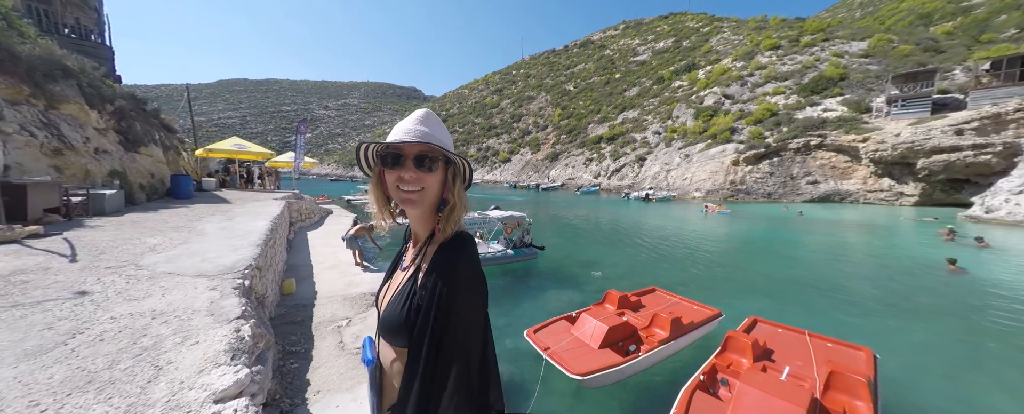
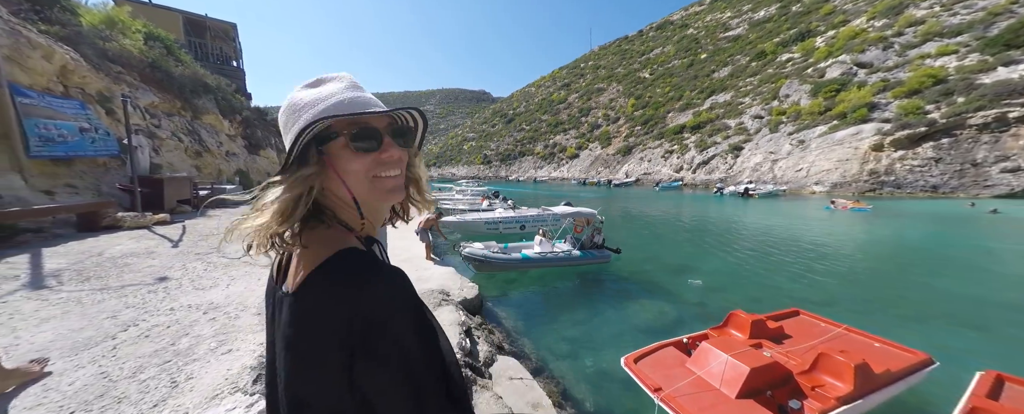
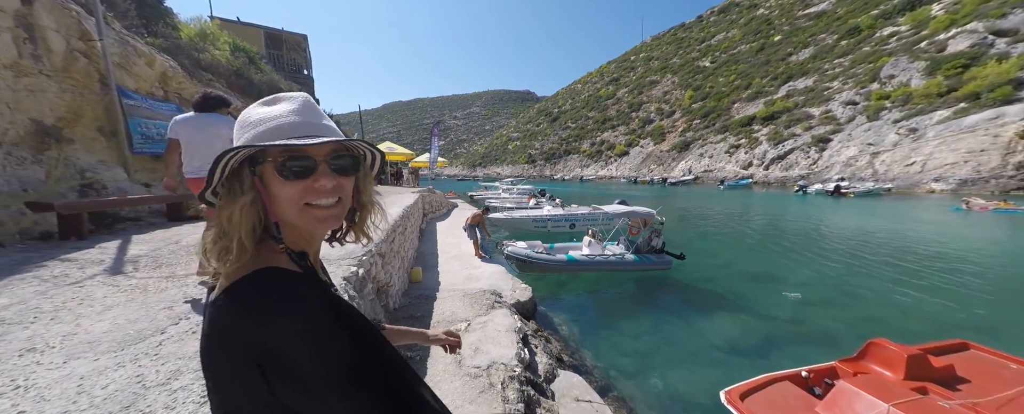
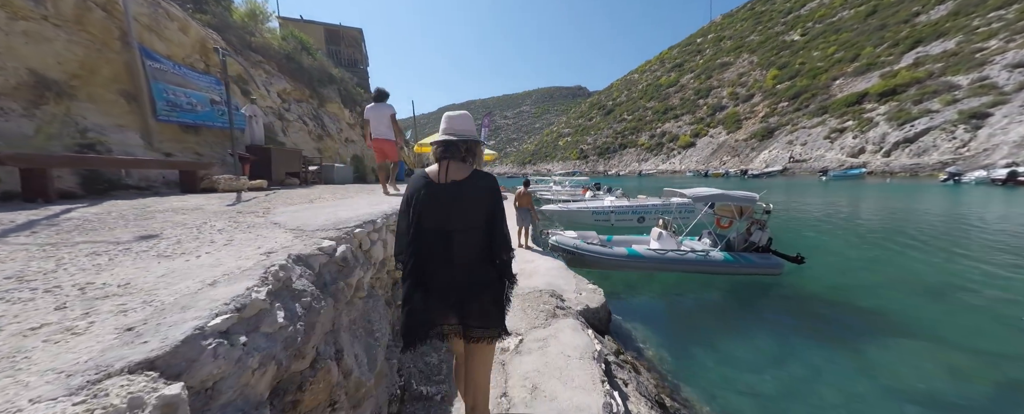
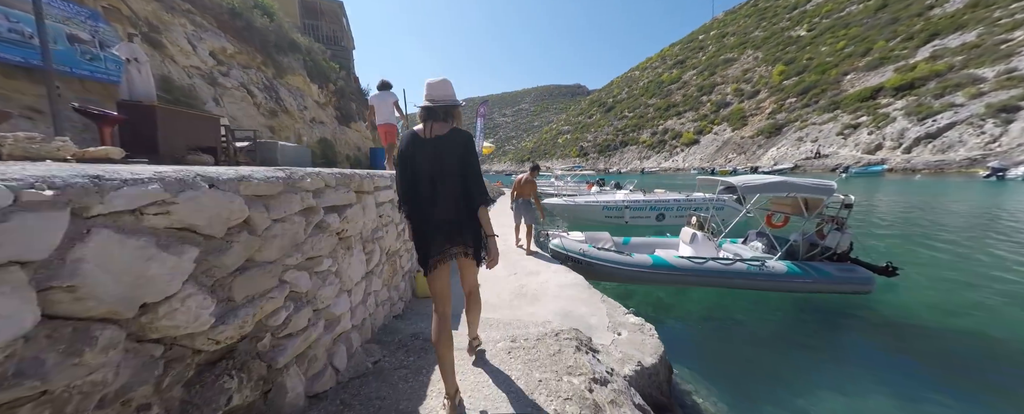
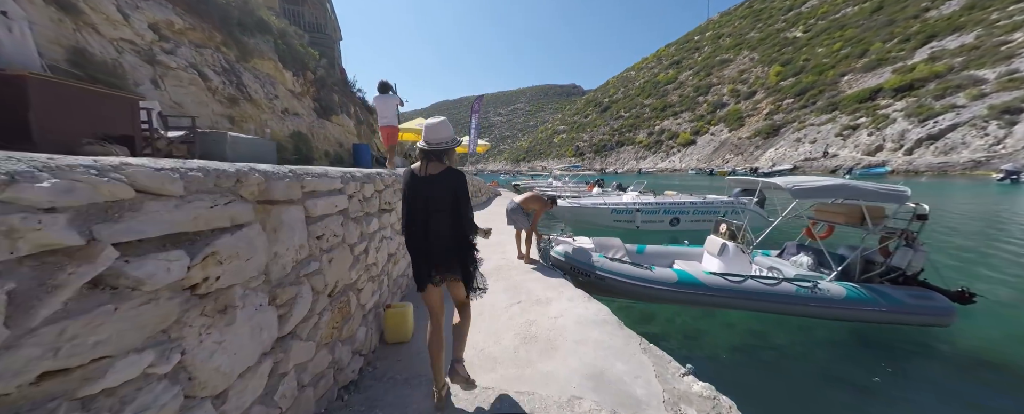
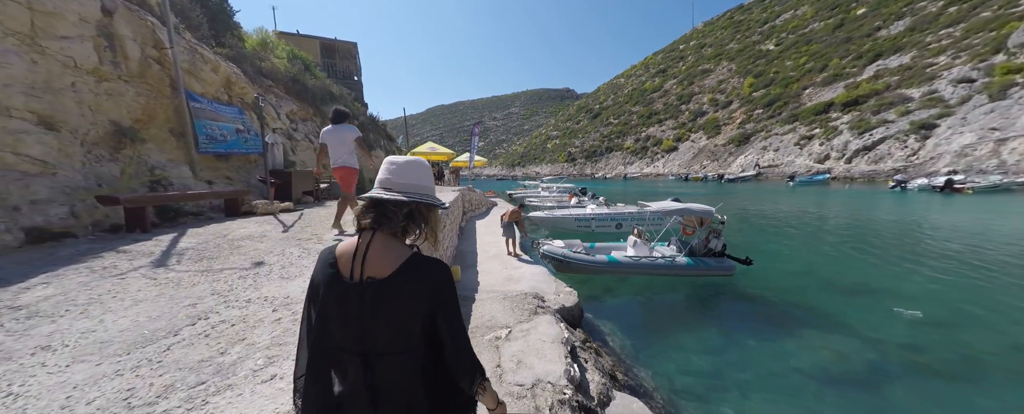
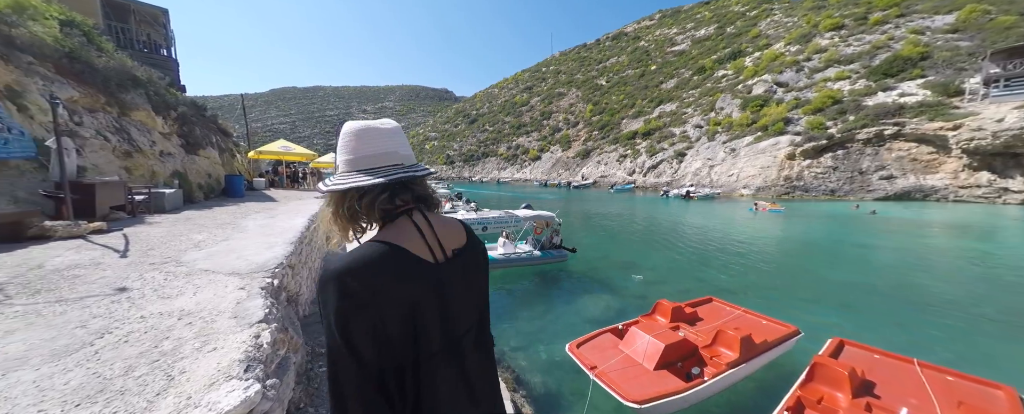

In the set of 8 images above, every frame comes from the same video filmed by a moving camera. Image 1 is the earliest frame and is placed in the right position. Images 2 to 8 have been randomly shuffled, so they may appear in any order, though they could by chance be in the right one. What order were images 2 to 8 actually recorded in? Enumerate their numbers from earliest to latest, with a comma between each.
8, 2, 3, 7, 4, 5, 6
